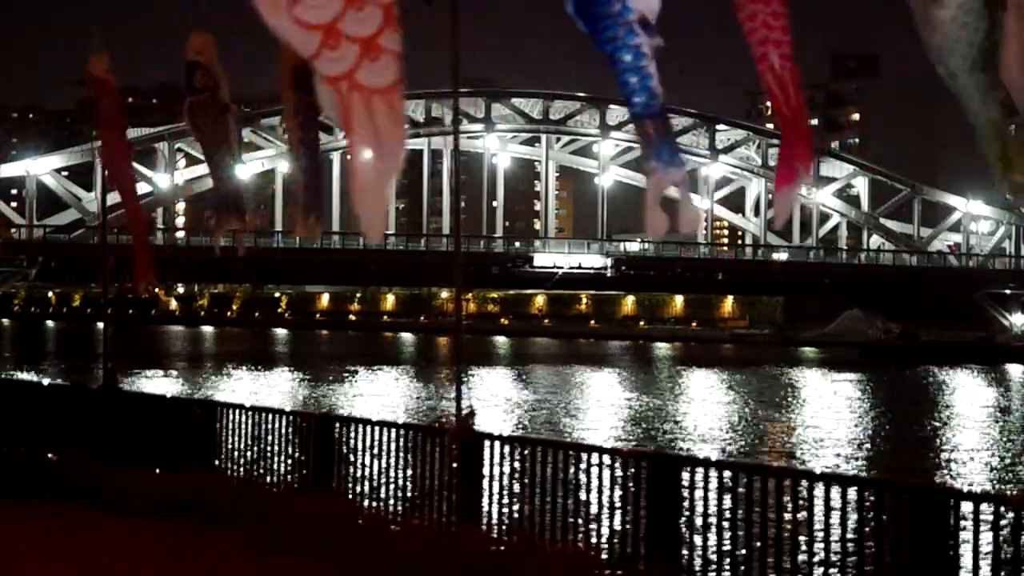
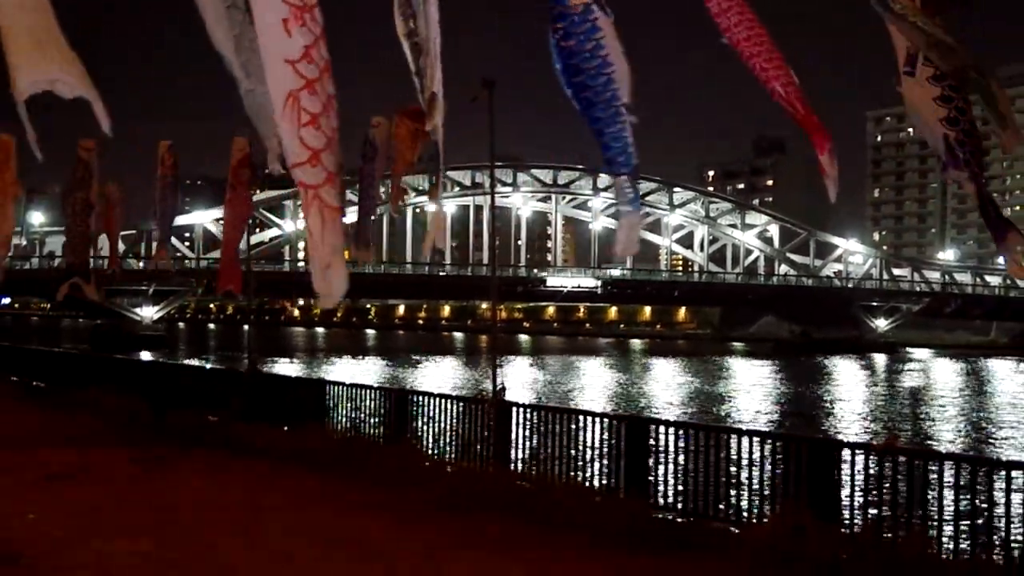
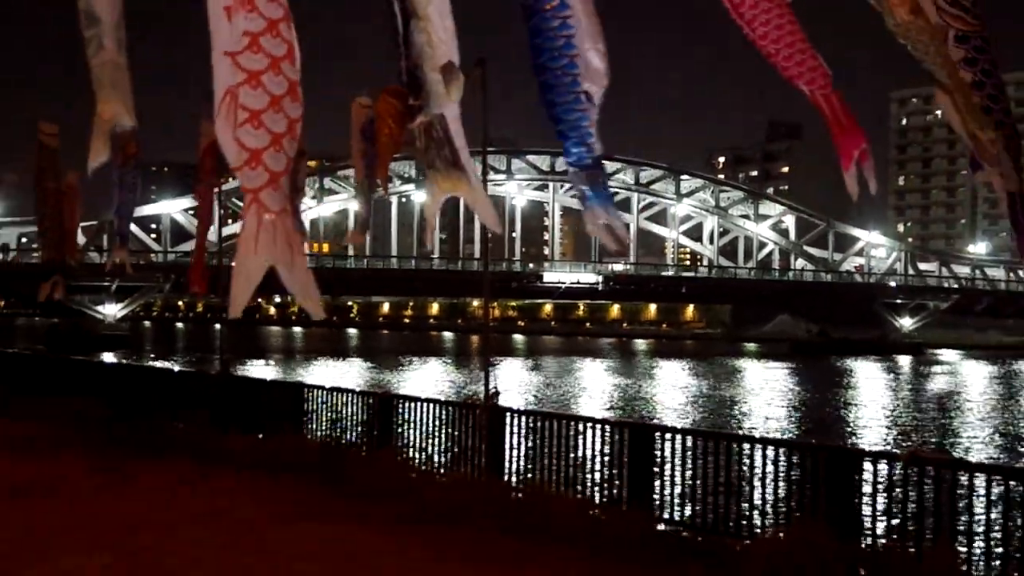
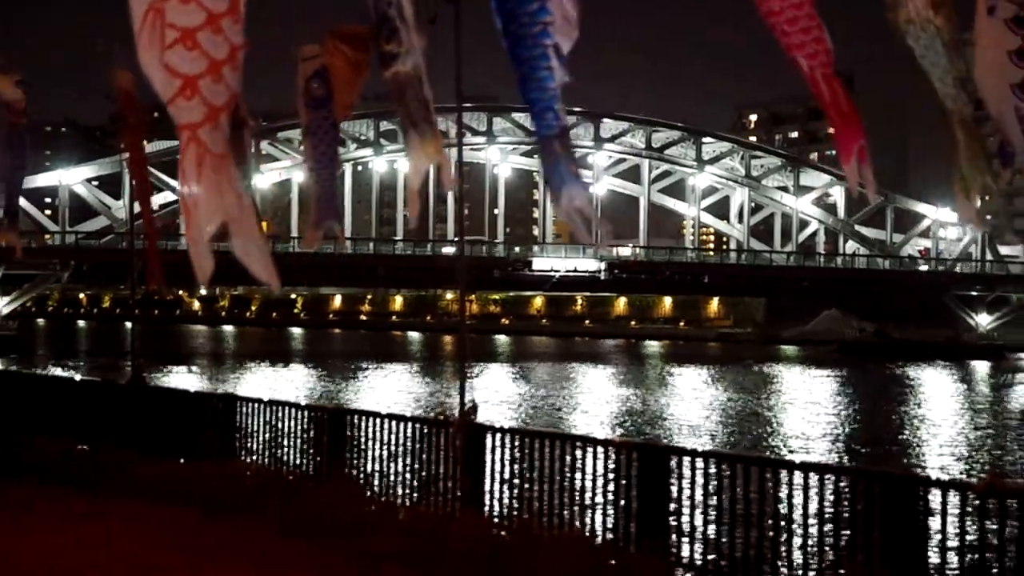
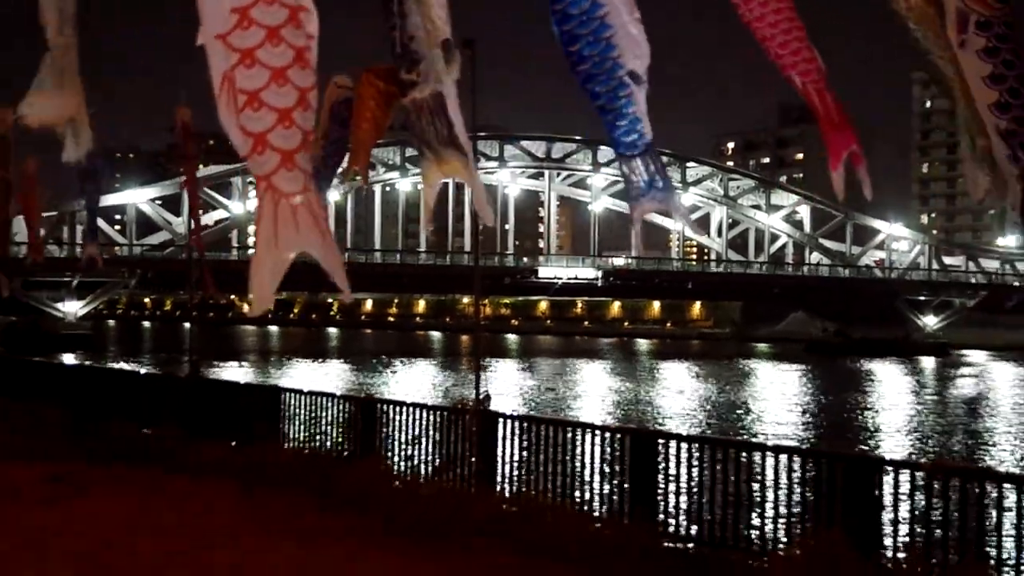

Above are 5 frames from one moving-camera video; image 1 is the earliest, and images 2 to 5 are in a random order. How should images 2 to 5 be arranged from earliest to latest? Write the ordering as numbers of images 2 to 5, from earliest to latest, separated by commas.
4, 5, 3, 2
